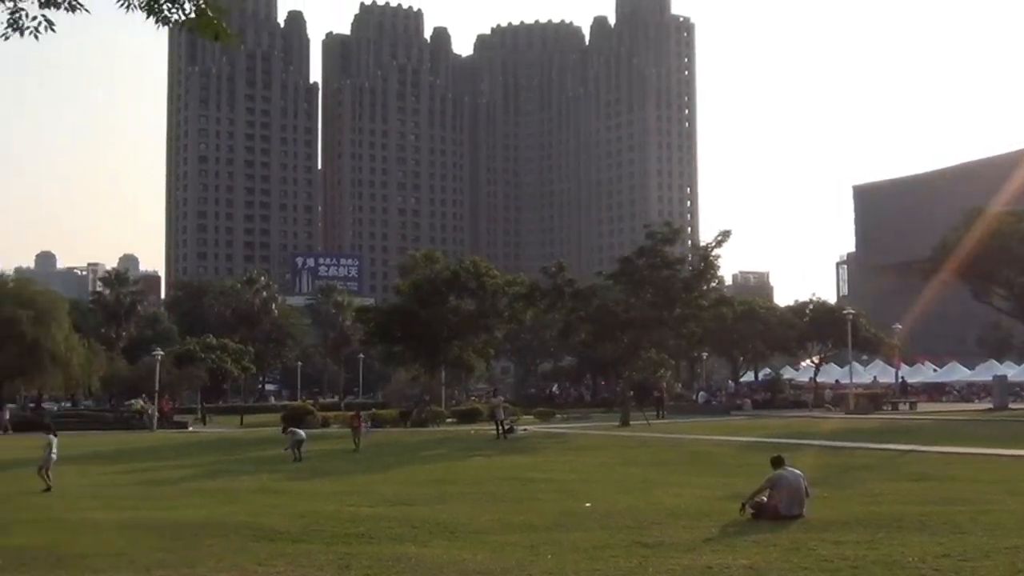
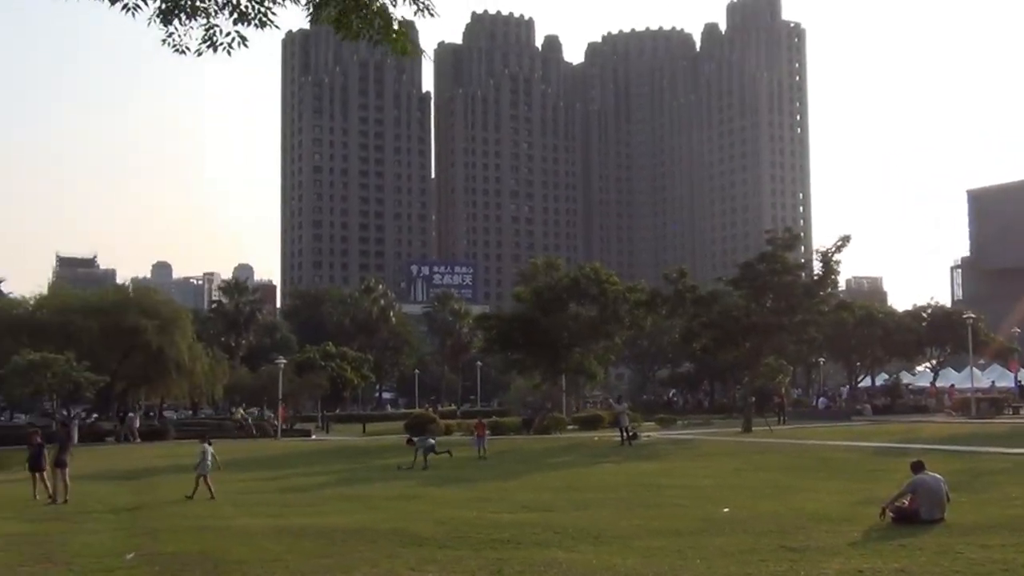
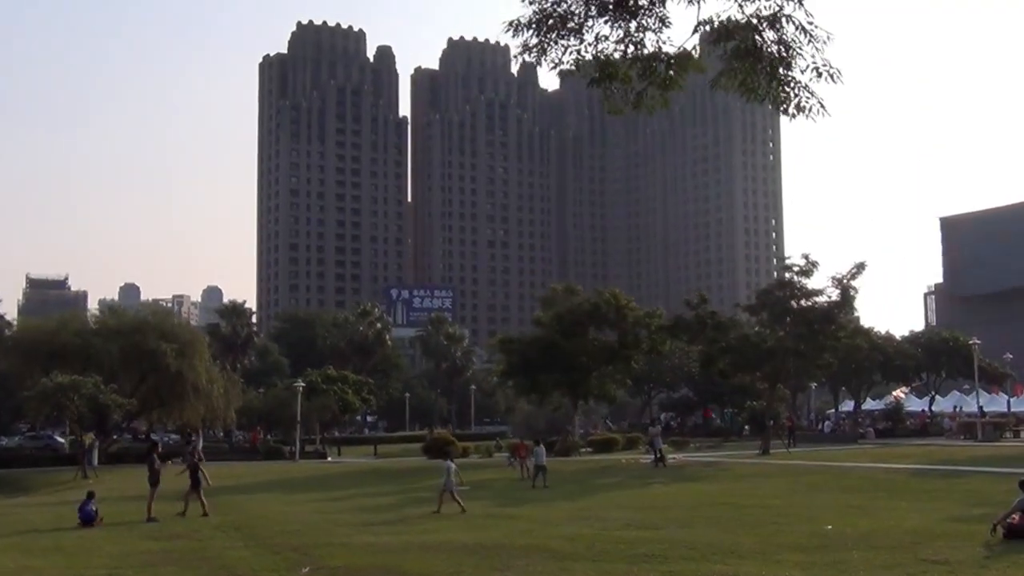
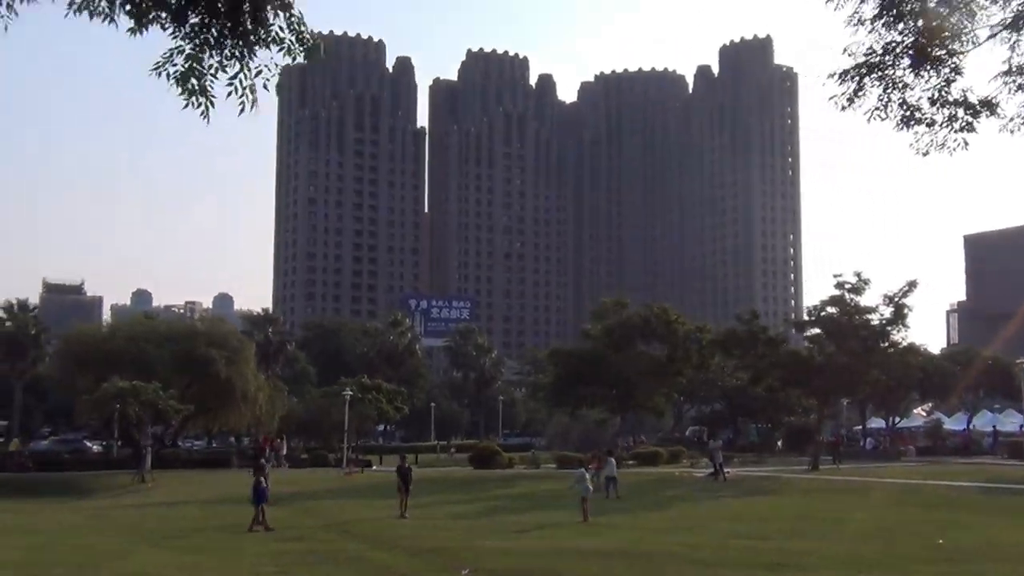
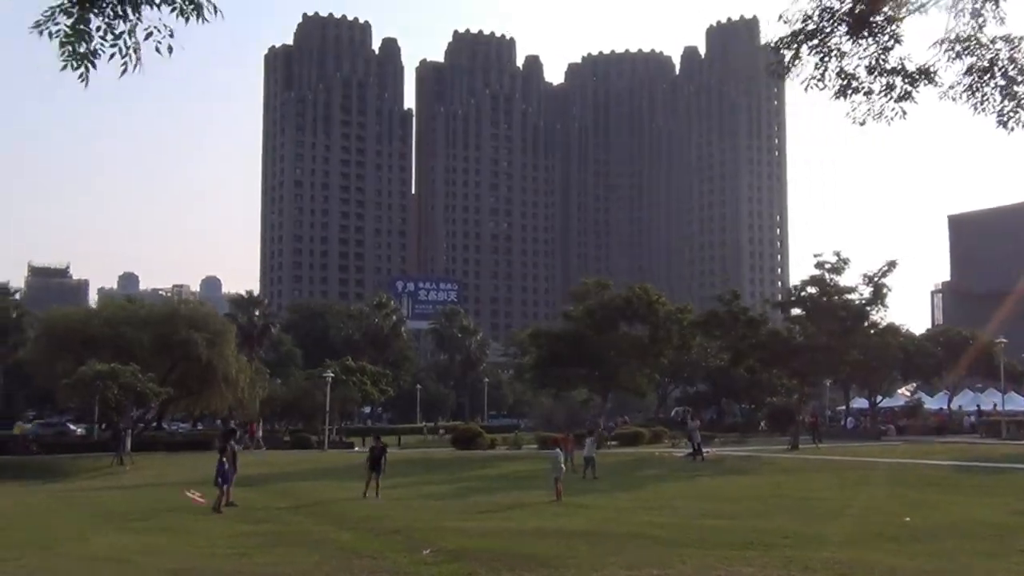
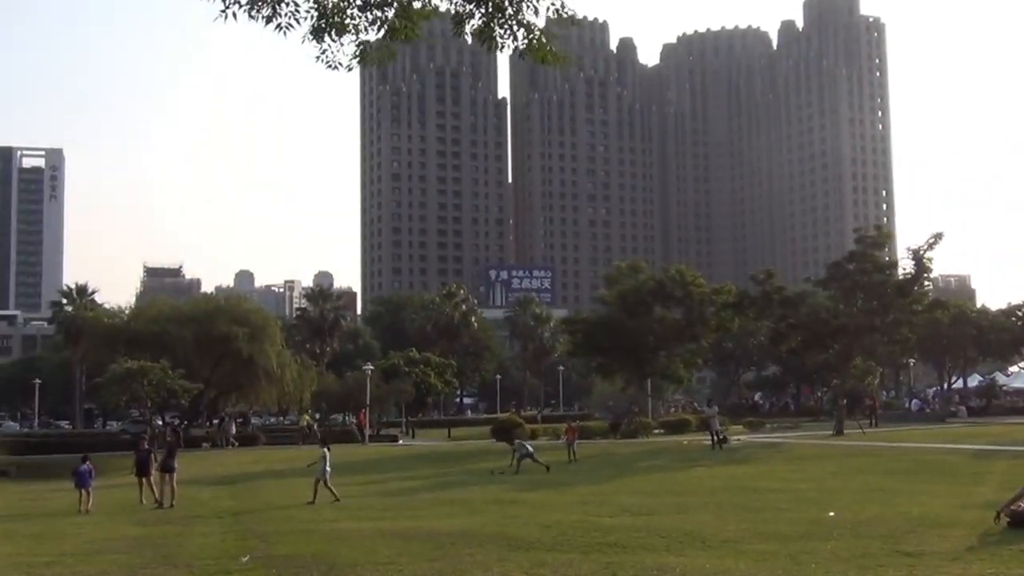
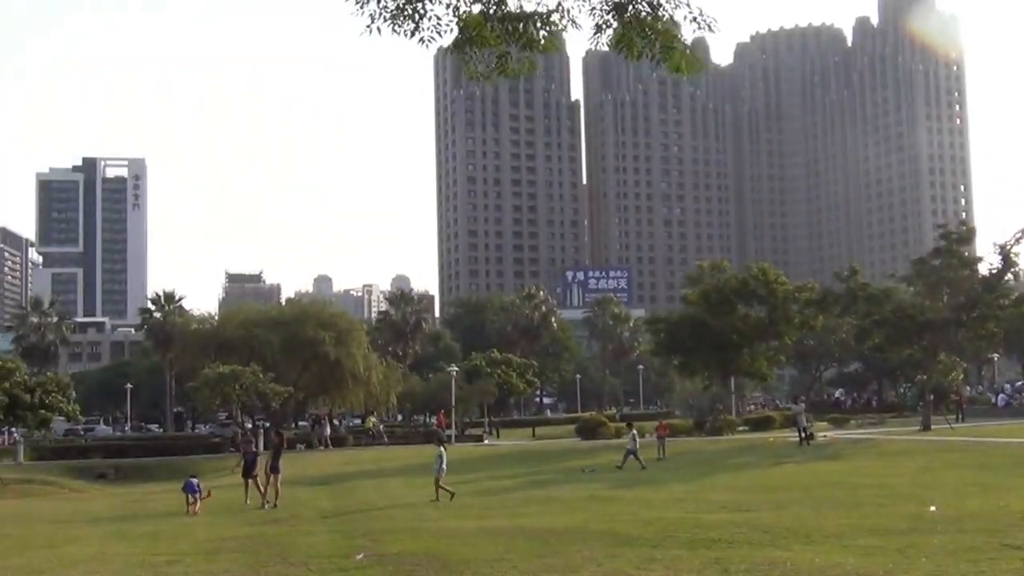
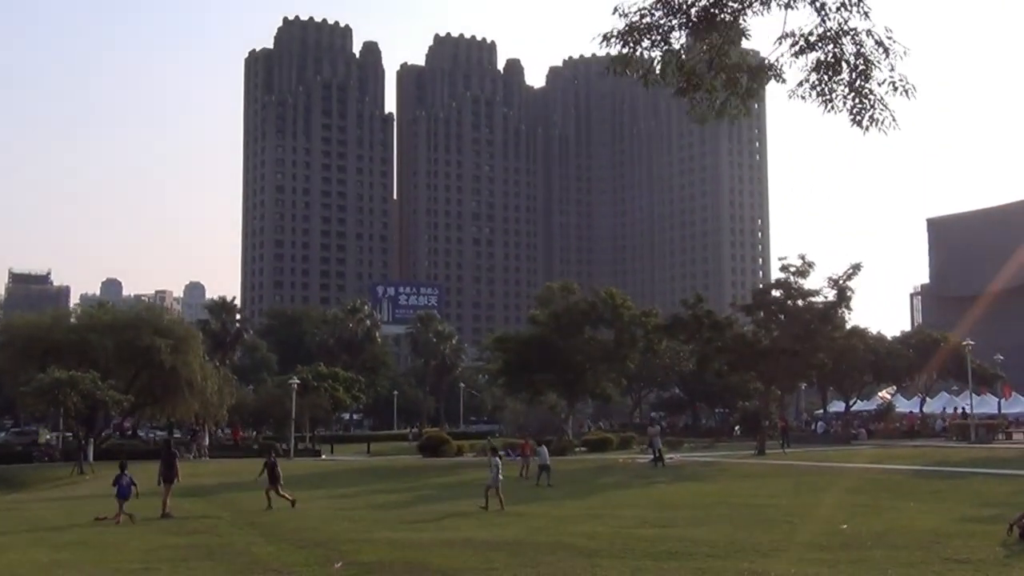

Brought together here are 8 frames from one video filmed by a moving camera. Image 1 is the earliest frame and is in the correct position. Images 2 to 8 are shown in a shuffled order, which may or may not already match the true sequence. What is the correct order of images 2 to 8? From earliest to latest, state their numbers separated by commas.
2, 6, 7, 3, 8, 5, 4
